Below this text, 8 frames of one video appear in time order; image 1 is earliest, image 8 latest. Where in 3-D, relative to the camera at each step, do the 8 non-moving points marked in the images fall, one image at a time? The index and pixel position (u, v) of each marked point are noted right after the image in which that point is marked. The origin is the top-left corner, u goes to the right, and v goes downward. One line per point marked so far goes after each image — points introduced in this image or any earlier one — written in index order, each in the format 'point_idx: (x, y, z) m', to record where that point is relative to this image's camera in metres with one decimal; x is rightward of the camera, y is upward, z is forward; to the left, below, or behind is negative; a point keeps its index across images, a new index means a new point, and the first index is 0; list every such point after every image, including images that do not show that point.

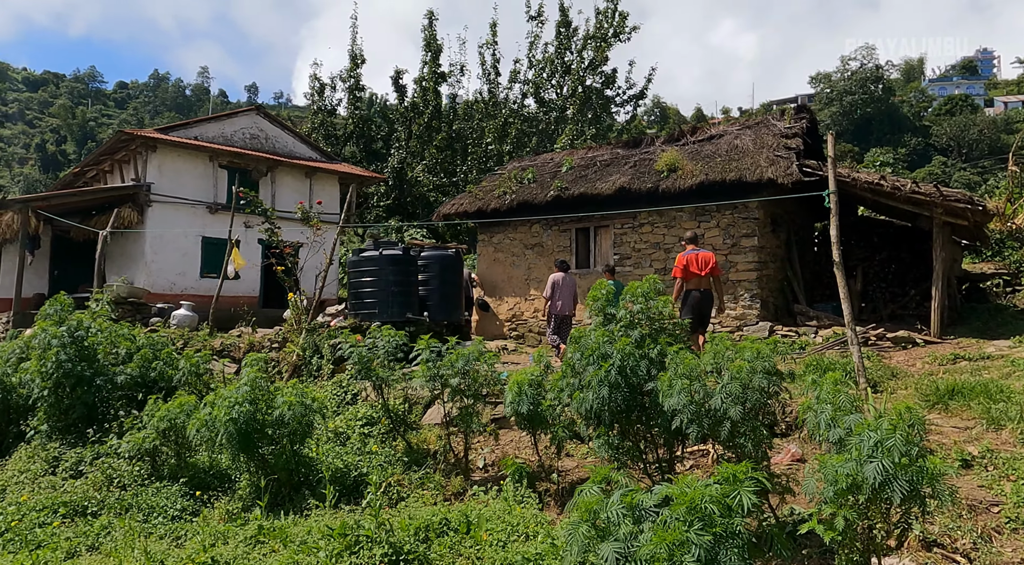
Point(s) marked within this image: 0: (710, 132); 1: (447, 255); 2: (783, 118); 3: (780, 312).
0: (+3.3, +2.5, +11.5) m
1: (-0.9, +0.4, +9.6) m
2: (+4.3, +2.6, +11.0) m
3: (+4.0, -0.5, +10.5) m
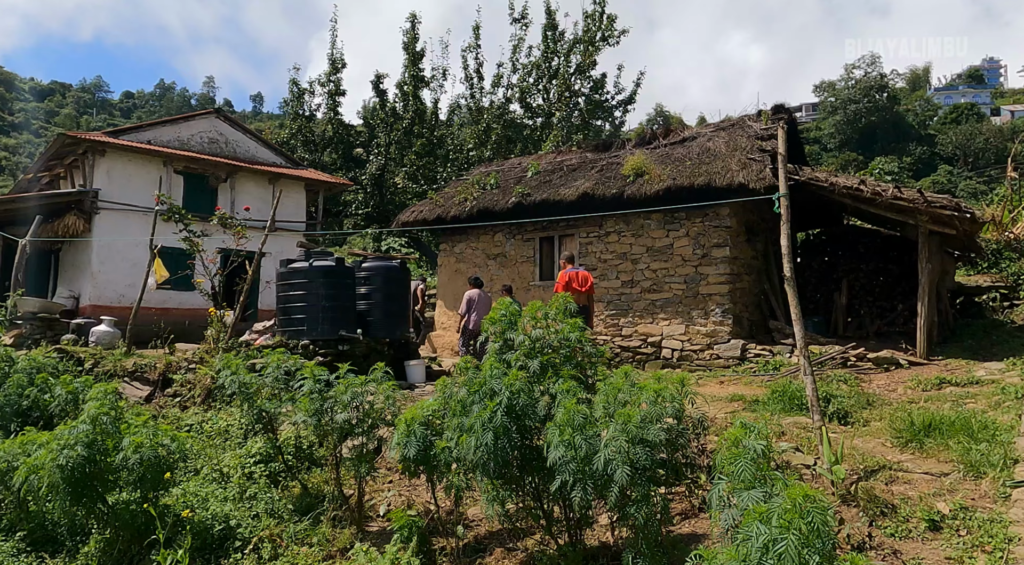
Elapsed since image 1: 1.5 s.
0: (+2.6, +2.3, +10.7) m
1: (-1.5, +0.2, +8.8) m
2: (+3.6, +2.4, +10.2) m
3: (+3.4, -0.6, +9.7) m
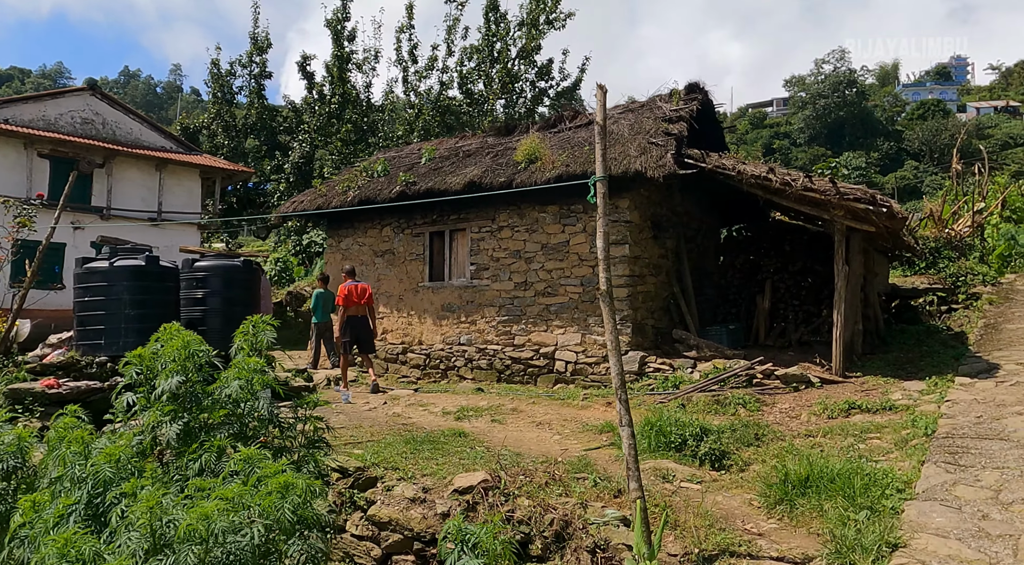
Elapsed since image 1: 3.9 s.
0: (+1.1, +2.3, +9.5) m
1: (-3.0, +0.2, +7.5) m
2: (+2.1, +2.4, +9.1) m
3: (+1.8, -0.7, +8.6) m
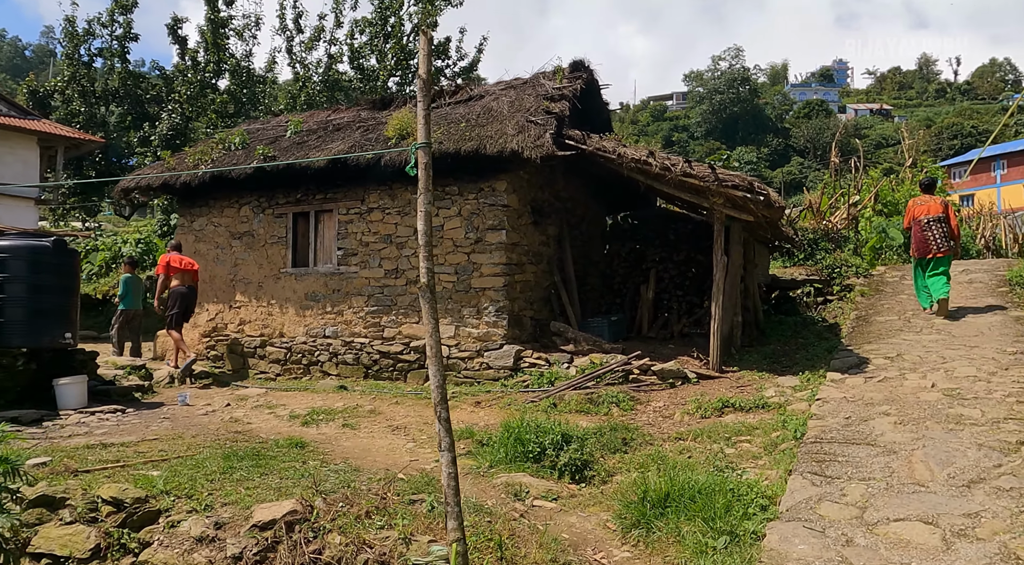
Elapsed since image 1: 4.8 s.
0: (-0.5, +2.4, +8.9) m
1: (-4.4, +0.3, +6.3) m
2: (+0.5, +2.5, +8.5) m
3: (+0.3, -0.5, +8.1) m
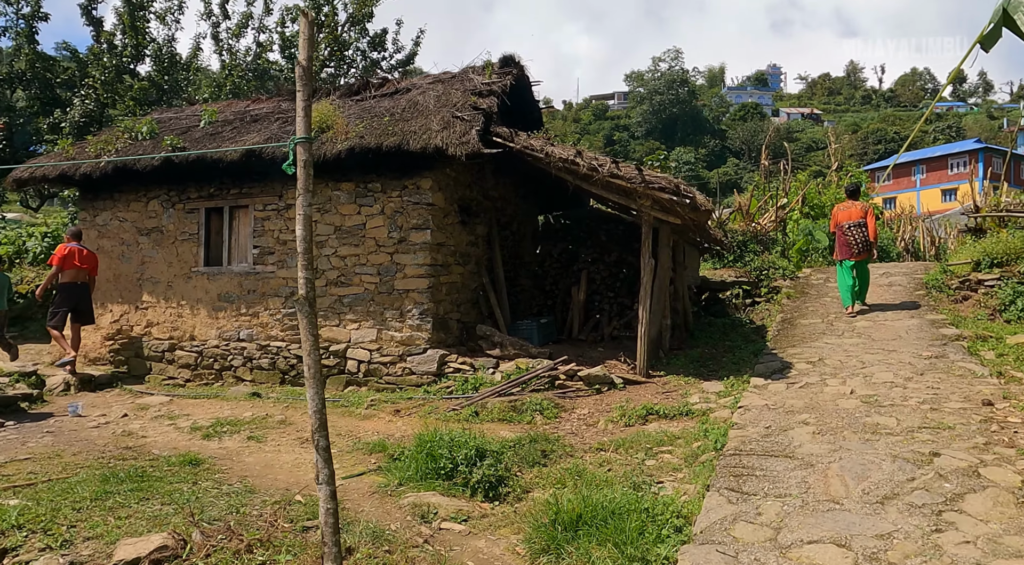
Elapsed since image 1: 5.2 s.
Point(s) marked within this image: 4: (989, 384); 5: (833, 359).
0: (-1.4, +2.4, +8.5) m
1: (-5.0, +0.3, +5.7) m
2: (-0.3, +2.5, +8.3) m
3: (-0.5, -0.6, +7.9) m
4: (+3.8, -0.8, +5.6) m
5: (+3.1, -0.7, +6.6) m
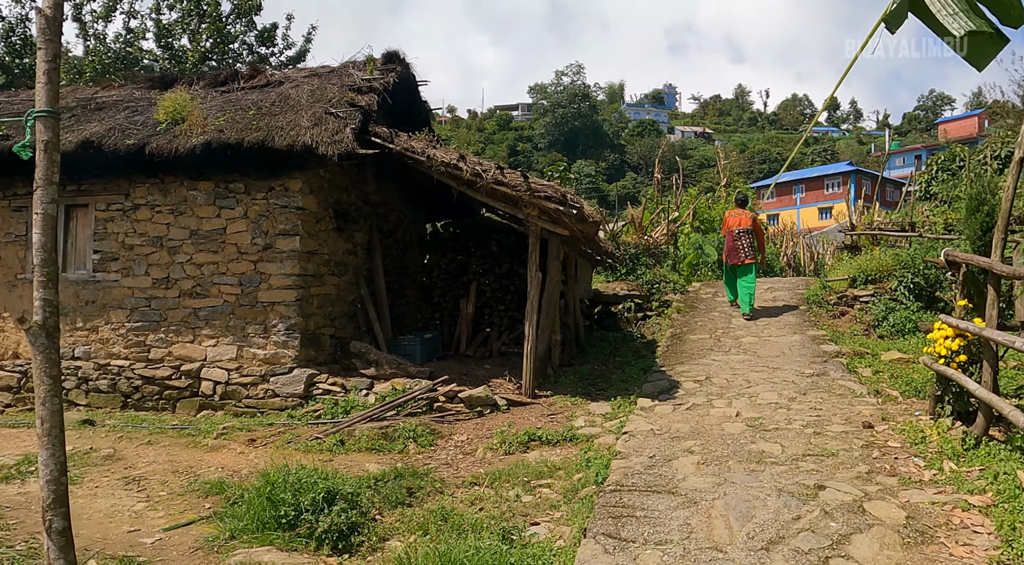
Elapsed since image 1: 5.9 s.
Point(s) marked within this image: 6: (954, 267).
0: (-2.7, +2.3, +7.8) m
1: (-5.9, +0.3, +4.5) m
2: (-1.6, +2.4, +7.7) m
3: (-1.8, -0.7, +7.2) m
4: (+2.8, -1.0, +5.5) m
5: (+2.0, -0.9, +6.5) m
6: (+3.1, +0.1, +4.8) m
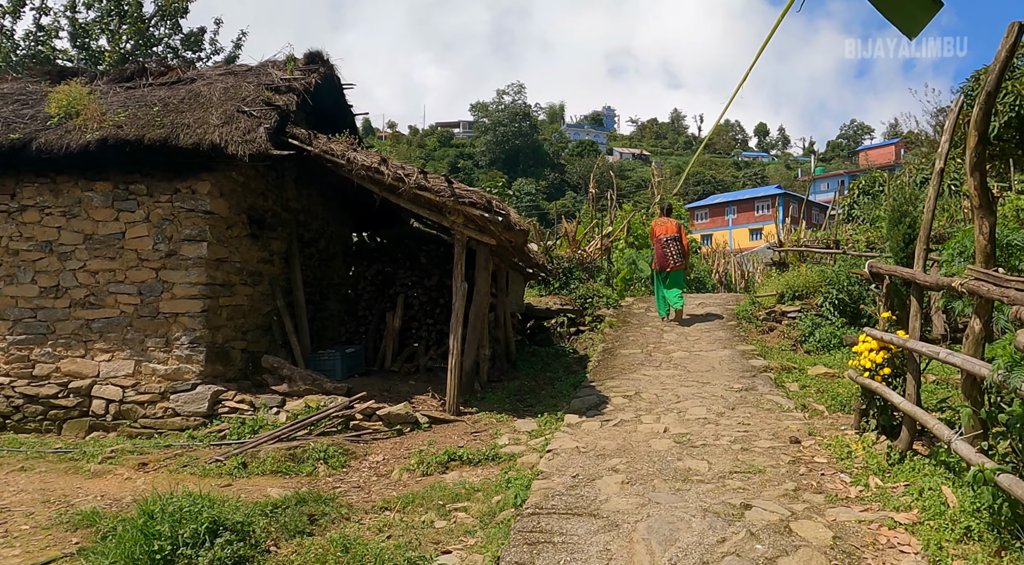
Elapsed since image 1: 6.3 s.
0: (-3.5, +2.2, +7.3) m
1: (-6.4, +0.3, +3.7) m
2: (-2.4, +2.3, +7.3) m
3: (-2.5, -0.8, +6.7) m
4: (+2.2, -1.1, +5.5) m
5: (+1.3, -1.0, +6.3) m
6: (+2.5, 0.0, +4.8) m
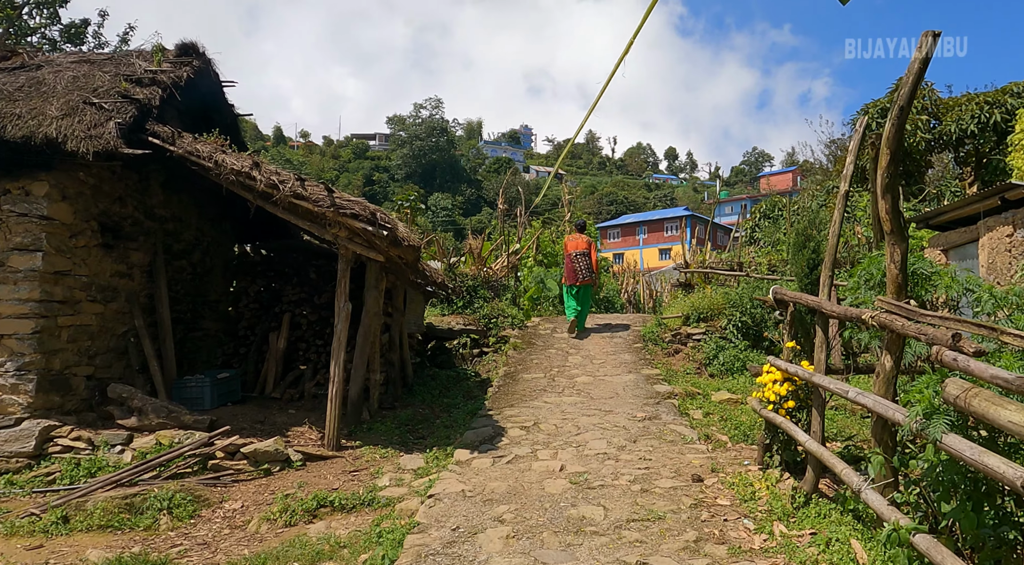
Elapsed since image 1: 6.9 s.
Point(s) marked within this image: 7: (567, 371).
0: (-4.5, +2.1, +6.4) m
1: (-7.0, +0.3, +2.4) m
2: (-3.4, +2.1, +6.5) m
3: (-3.5, -0.9, +5.8) m
4: (+1.4, -1.3, +5.1) m
5: (+0.3, -1.2, +5.9) m
6: (+1.8, -0.2, +4.6) m
7: (+0.7, -1.0, +8.1) m
